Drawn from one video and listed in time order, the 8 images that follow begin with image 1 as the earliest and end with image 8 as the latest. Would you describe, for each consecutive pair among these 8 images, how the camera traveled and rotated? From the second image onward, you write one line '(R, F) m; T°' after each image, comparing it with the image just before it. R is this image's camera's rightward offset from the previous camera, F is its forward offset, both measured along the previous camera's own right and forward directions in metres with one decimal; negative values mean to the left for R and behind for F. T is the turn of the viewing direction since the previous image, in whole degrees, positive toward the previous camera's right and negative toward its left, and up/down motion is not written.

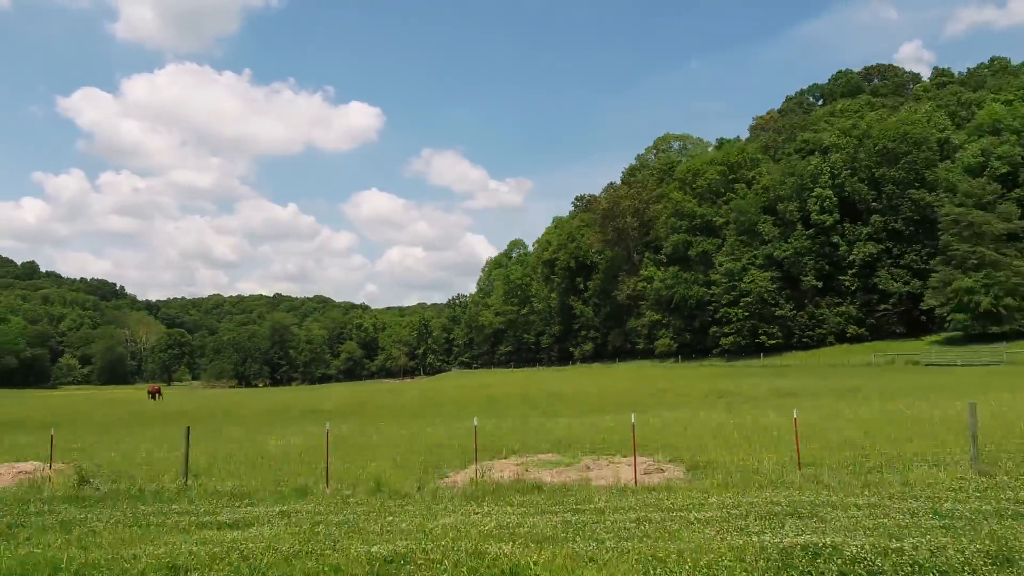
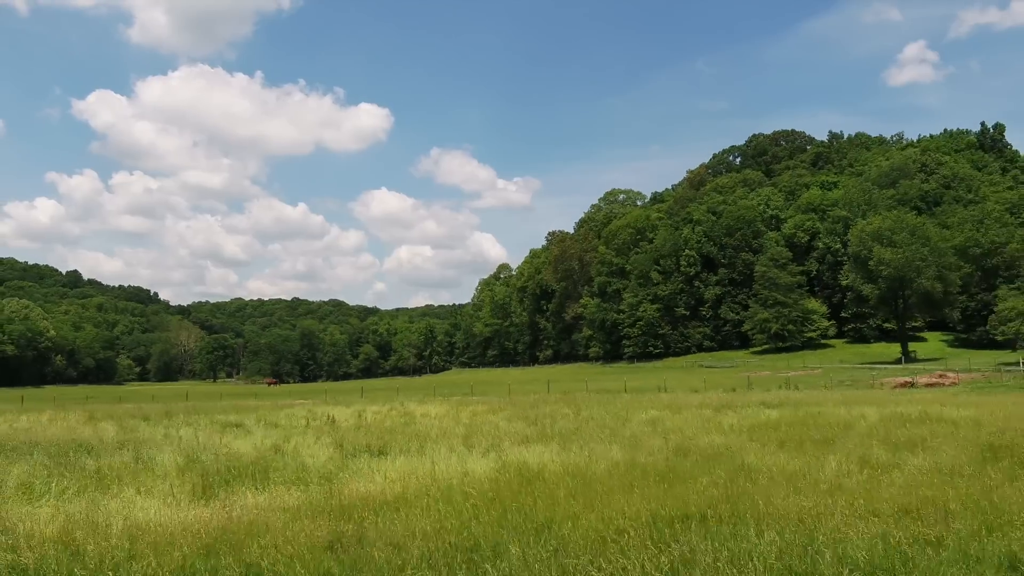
(+4.5, -26.1) m; -1°
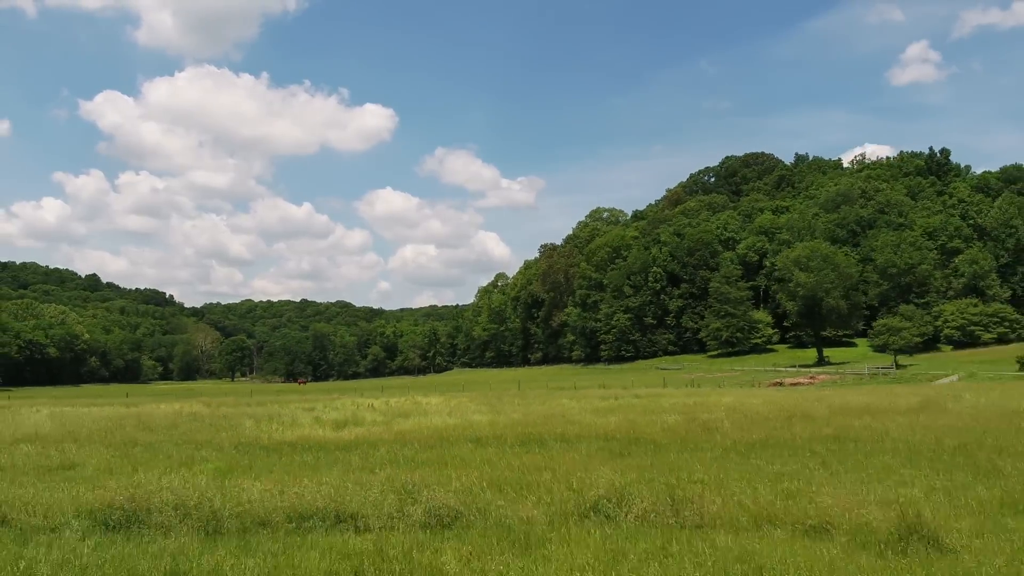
(+1.9, -12.3) m; 0°
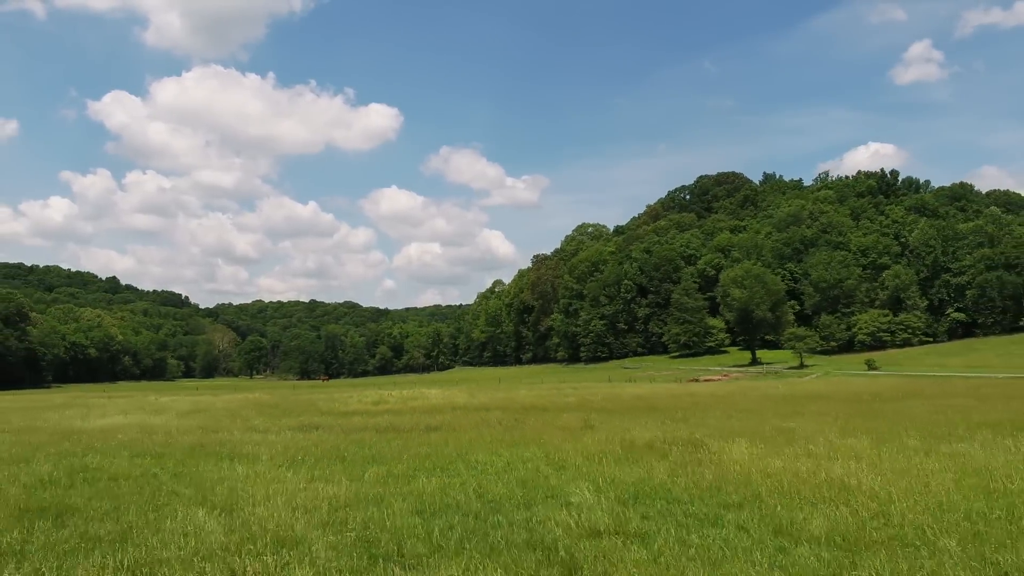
(+2.3, -14.4) m; 0°
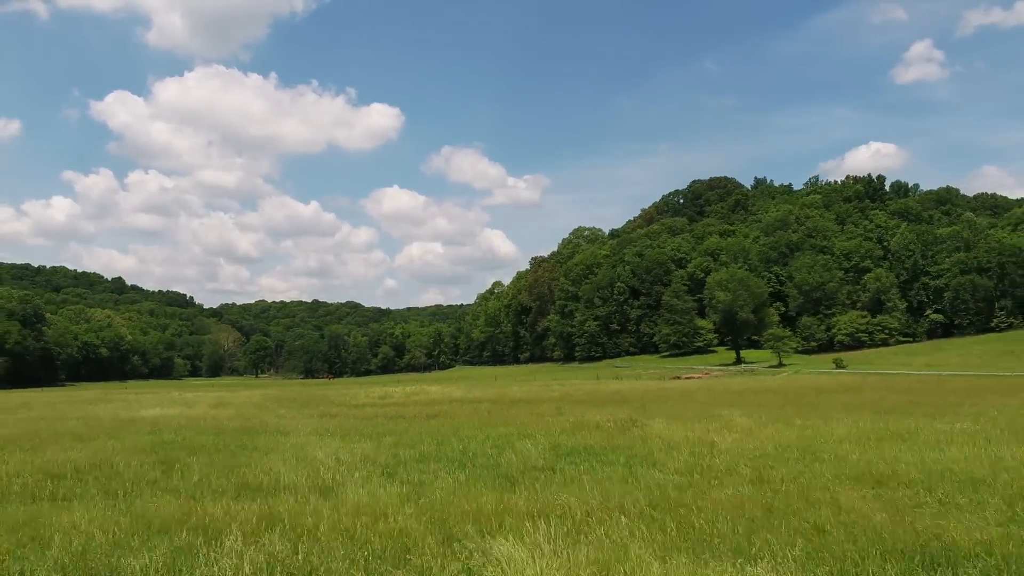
(+0.7, -4.4) m; 0°
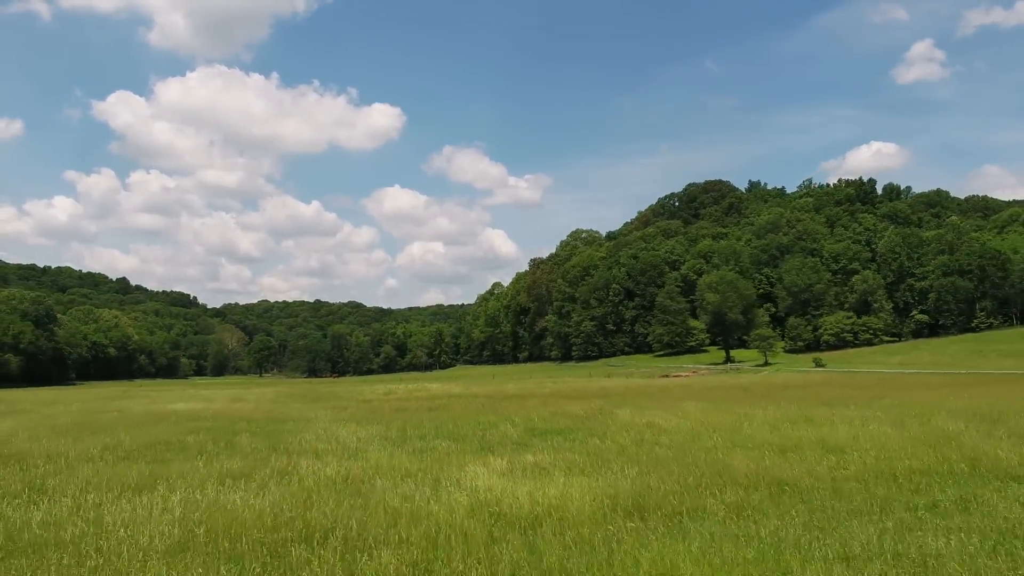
(+0.5, -3.3) m; 0°
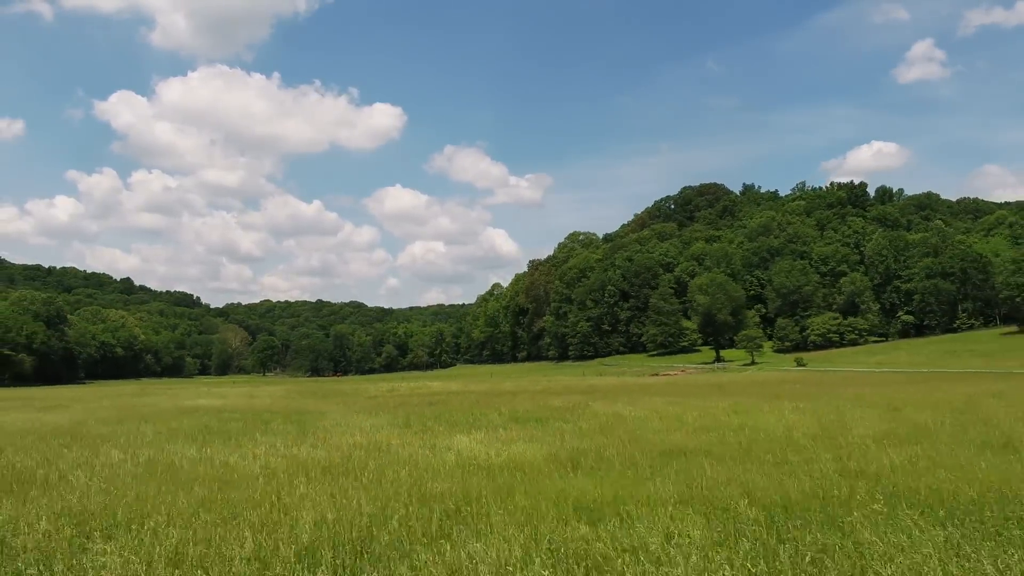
(+0.5, -3.3) m; 0°
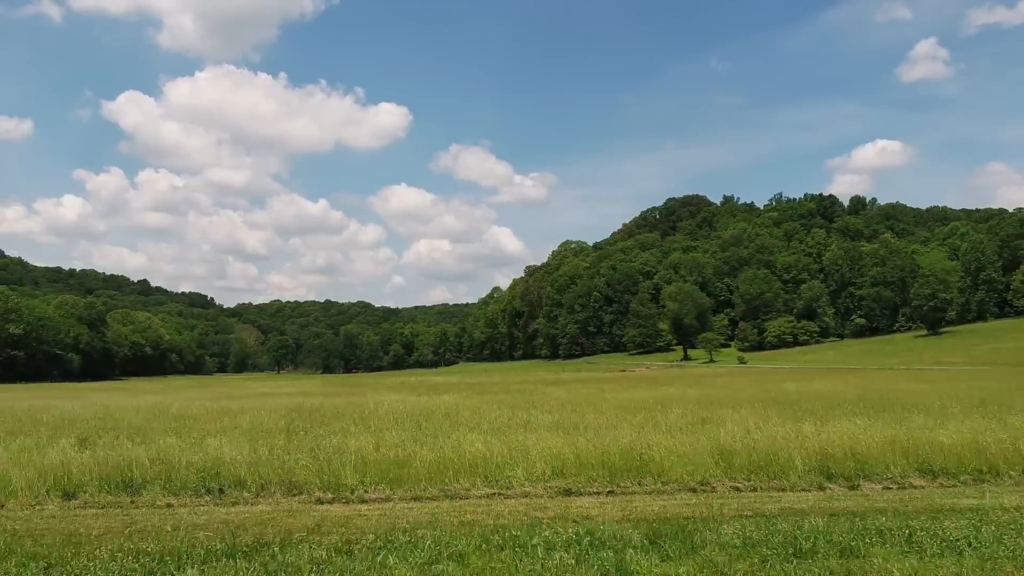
(+2.0, -13.2) m; 0°
